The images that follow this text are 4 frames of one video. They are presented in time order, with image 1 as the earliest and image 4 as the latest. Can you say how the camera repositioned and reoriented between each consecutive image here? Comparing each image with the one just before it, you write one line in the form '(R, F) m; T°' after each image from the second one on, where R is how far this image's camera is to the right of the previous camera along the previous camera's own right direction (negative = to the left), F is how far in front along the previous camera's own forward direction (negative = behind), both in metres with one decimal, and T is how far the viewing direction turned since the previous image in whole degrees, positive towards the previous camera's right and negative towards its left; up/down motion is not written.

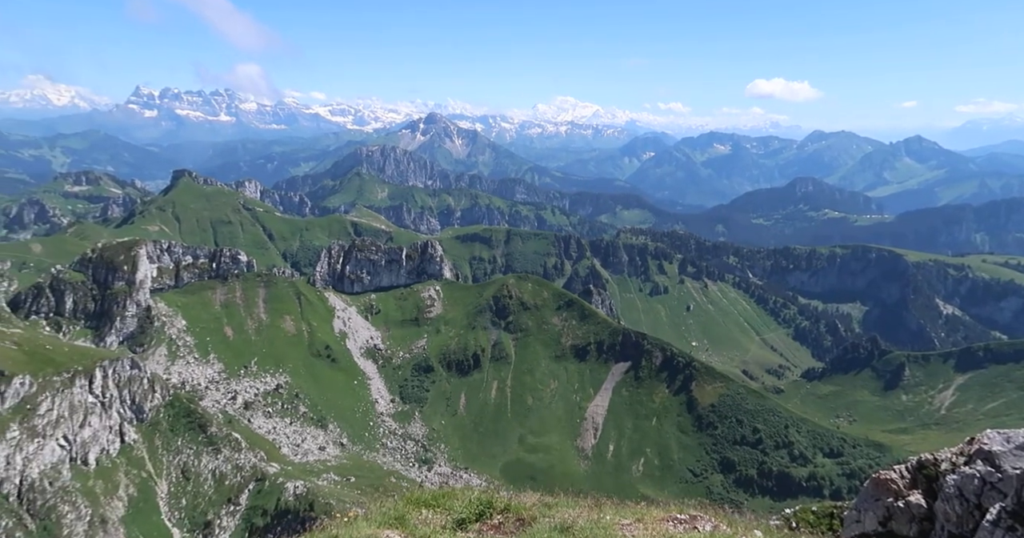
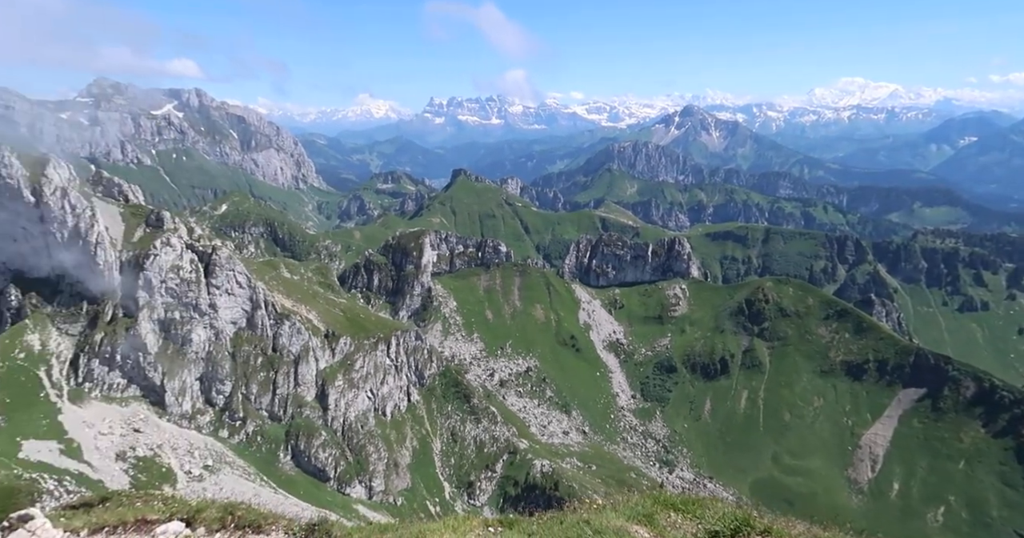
(-0.6, -1.8) m; -22°
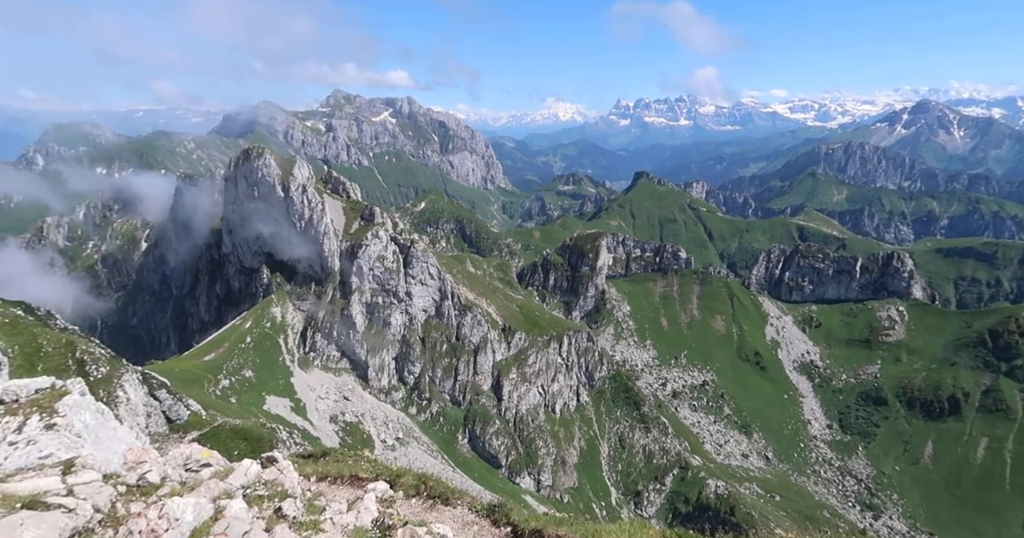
(-0.3, -0.2) m; -15°
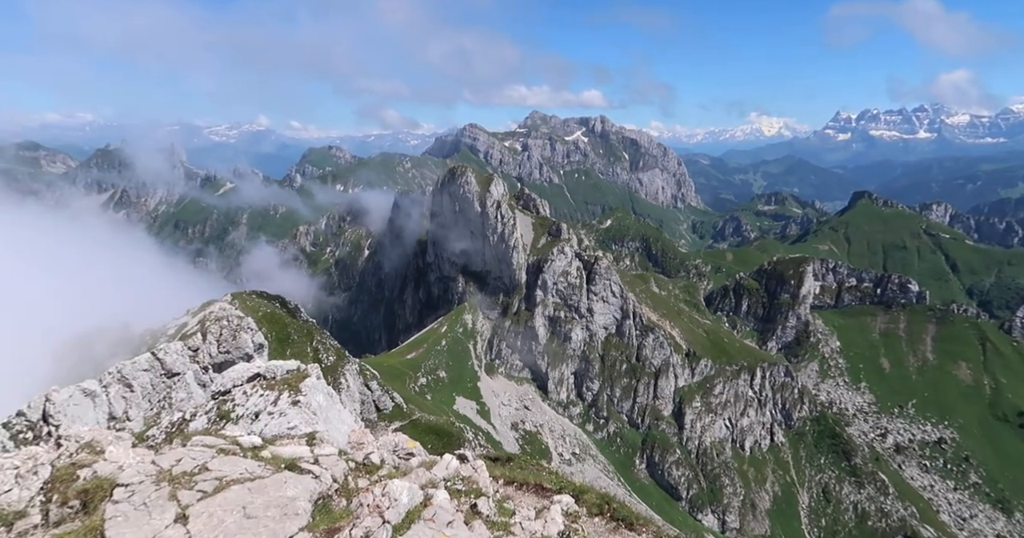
(-0.5, +0.7) m; -16°
